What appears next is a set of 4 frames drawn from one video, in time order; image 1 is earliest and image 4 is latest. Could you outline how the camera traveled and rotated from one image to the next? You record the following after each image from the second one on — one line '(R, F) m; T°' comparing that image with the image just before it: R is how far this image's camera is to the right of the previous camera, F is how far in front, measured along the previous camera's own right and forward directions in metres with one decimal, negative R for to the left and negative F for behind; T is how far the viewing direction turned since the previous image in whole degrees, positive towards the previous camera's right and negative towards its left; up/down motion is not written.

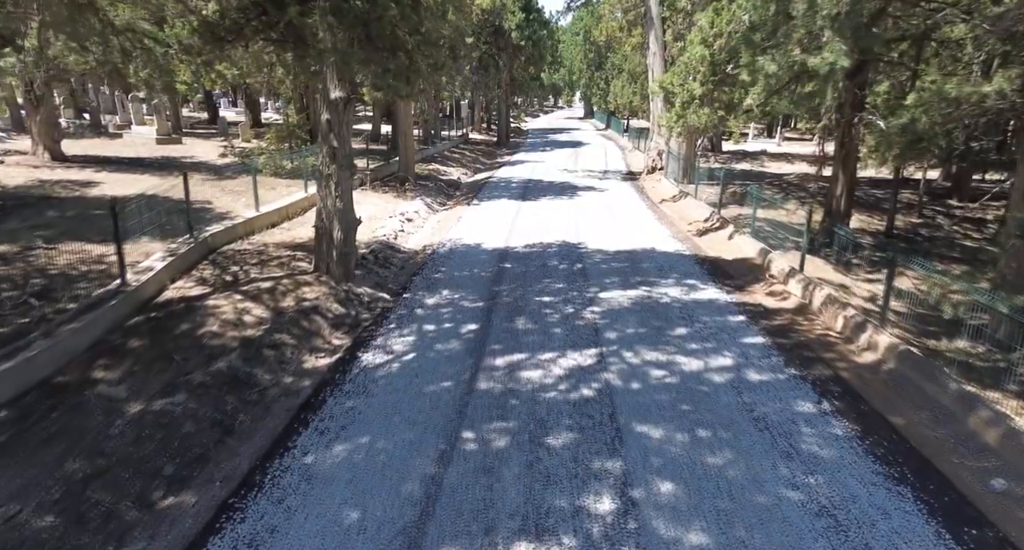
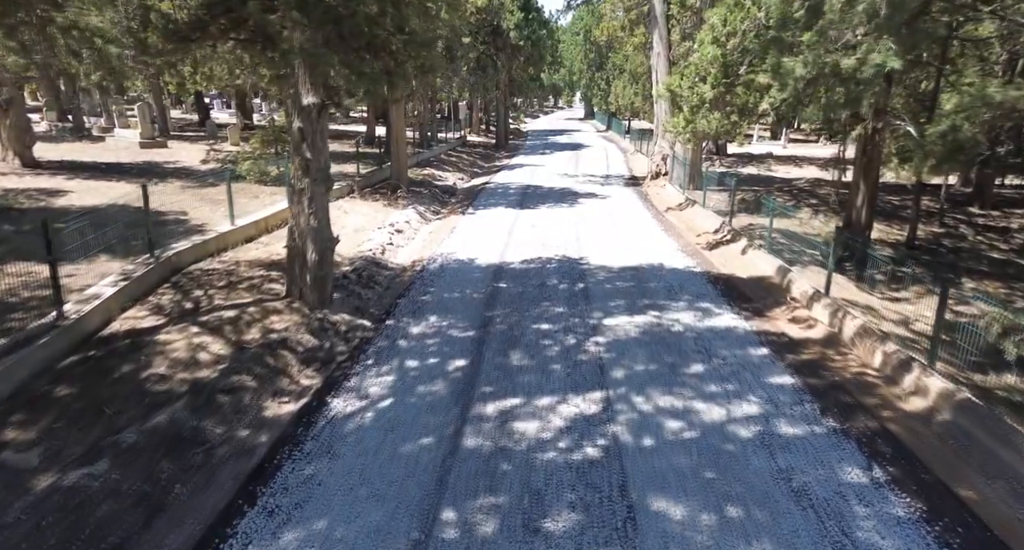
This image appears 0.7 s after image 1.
(+0.1, +1.0) m; 0°
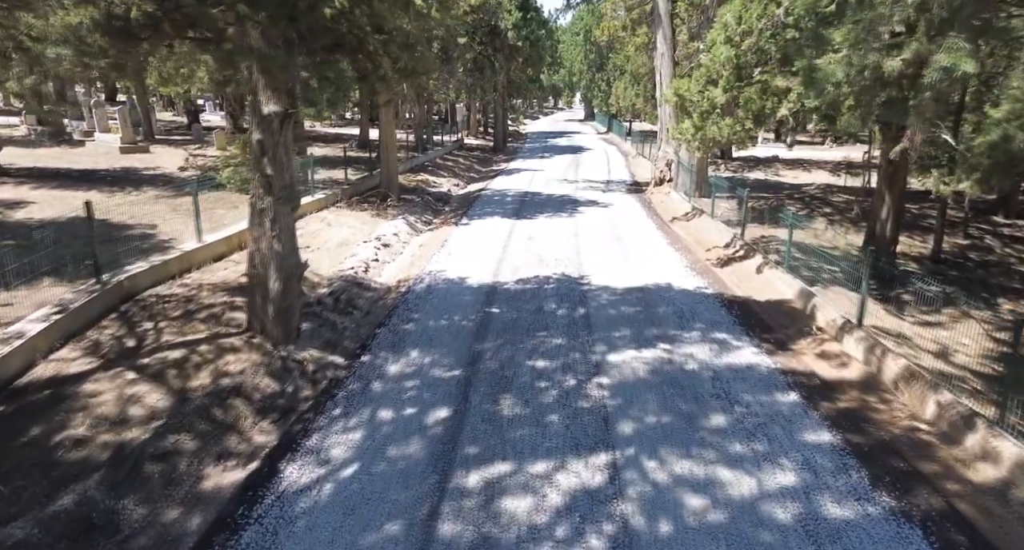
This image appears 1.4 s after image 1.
(+0.1, +1.0) m; 0°
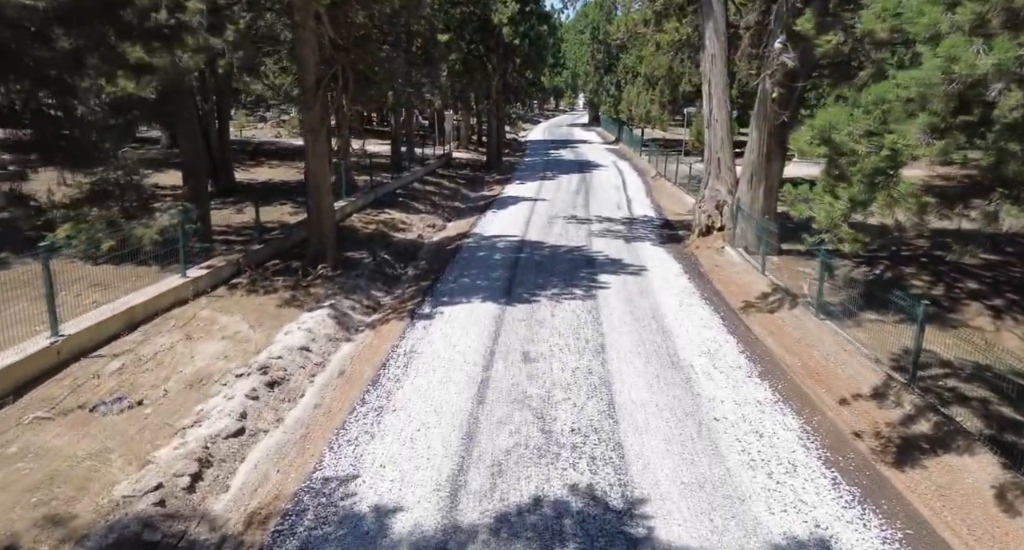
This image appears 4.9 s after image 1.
(+0.2, +5.8) m; 0°
